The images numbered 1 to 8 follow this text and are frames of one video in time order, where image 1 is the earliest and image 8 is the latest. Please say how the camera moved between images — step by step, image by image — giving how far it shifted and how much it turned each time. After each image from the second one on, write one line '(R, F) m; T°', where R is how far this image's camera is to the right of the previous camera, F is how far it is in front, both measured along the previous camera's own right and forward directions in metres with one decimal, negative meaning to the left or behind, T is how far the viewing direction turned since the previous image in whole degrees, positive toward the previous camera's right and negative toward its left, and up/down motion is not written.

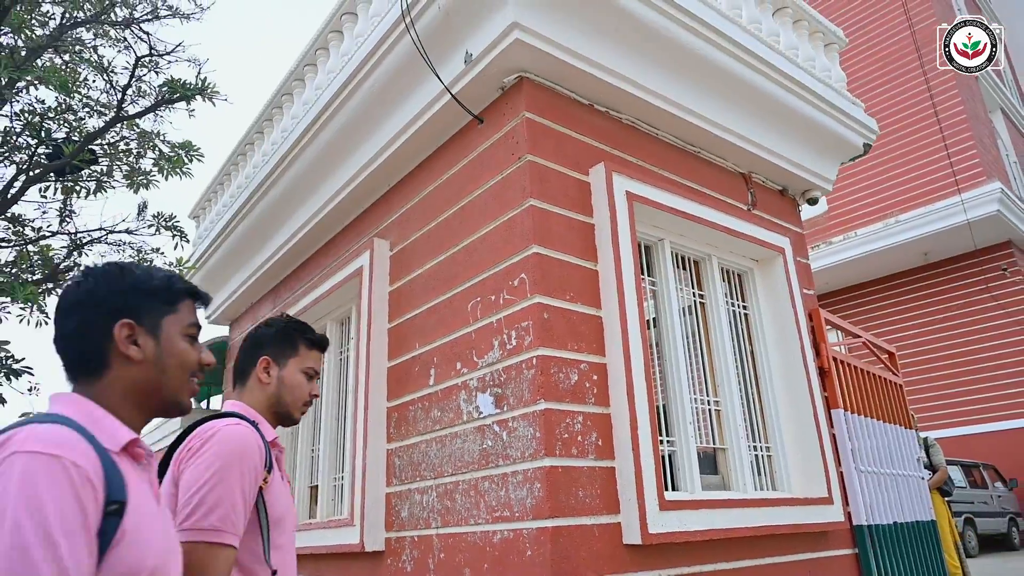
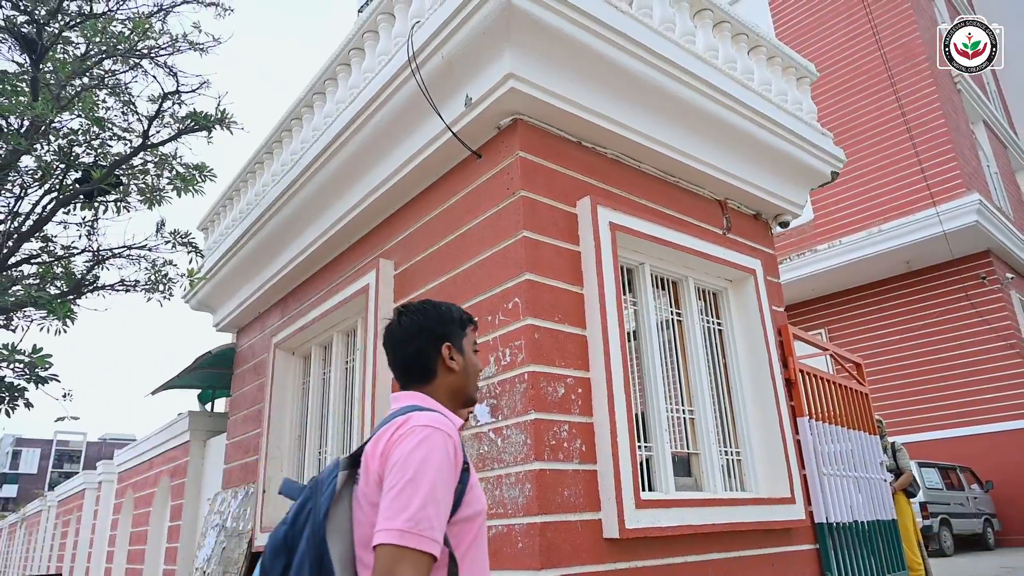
(0.0, -0.3) m; +1°
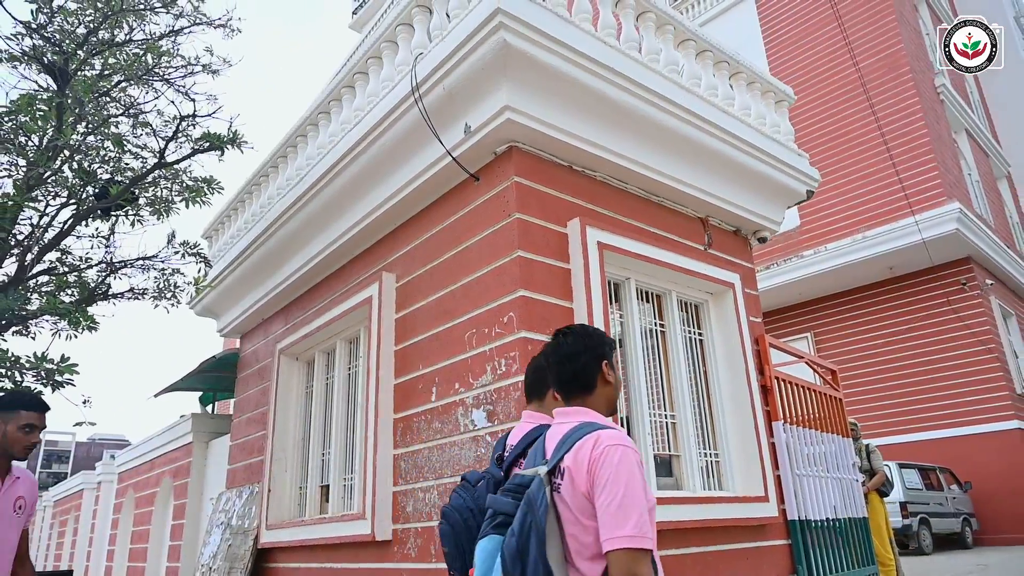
(0.0, -0.2) m; +1°
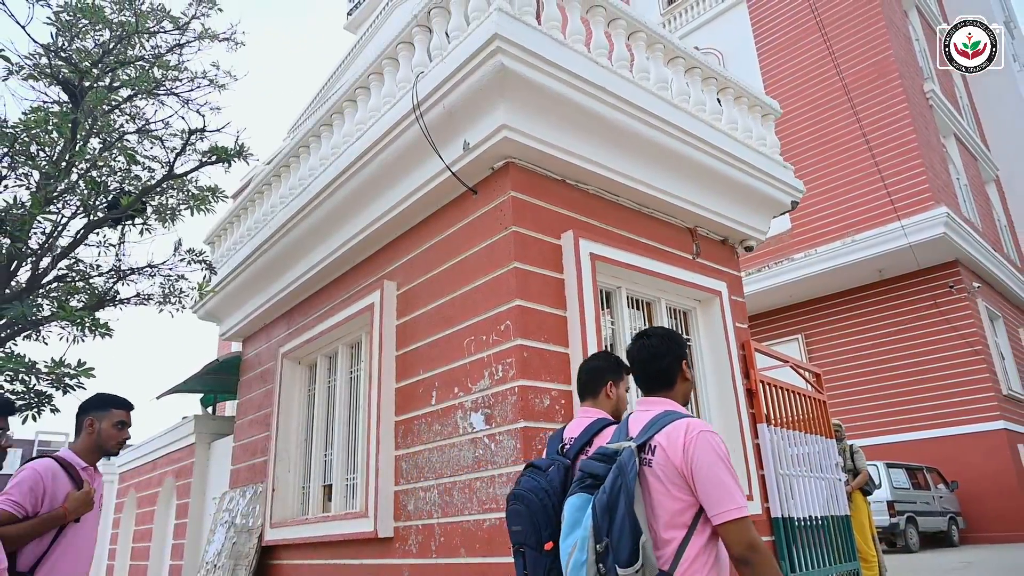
(0.0, -0.2) m; 0°
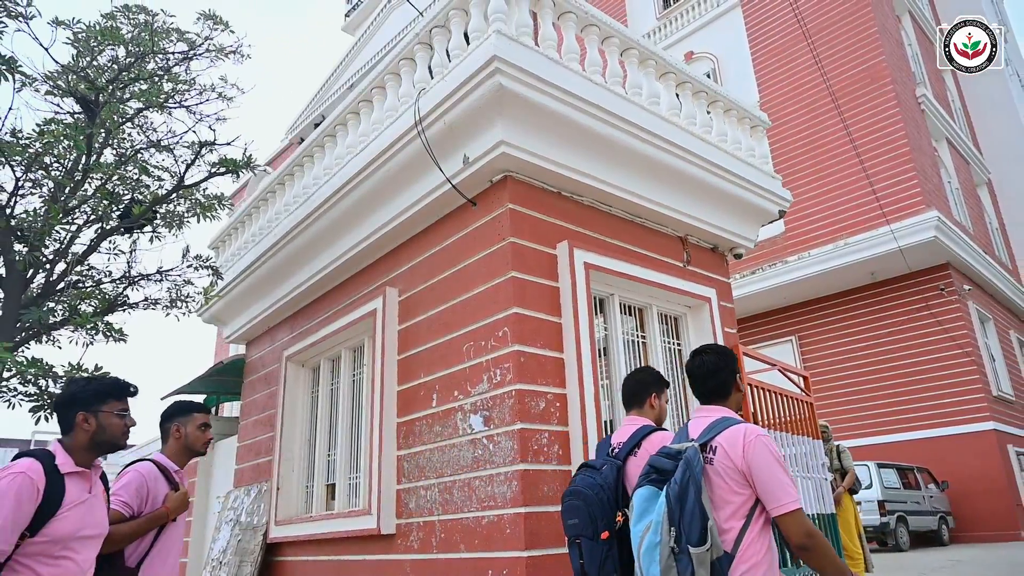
(0.0, -0.2) m; 0°
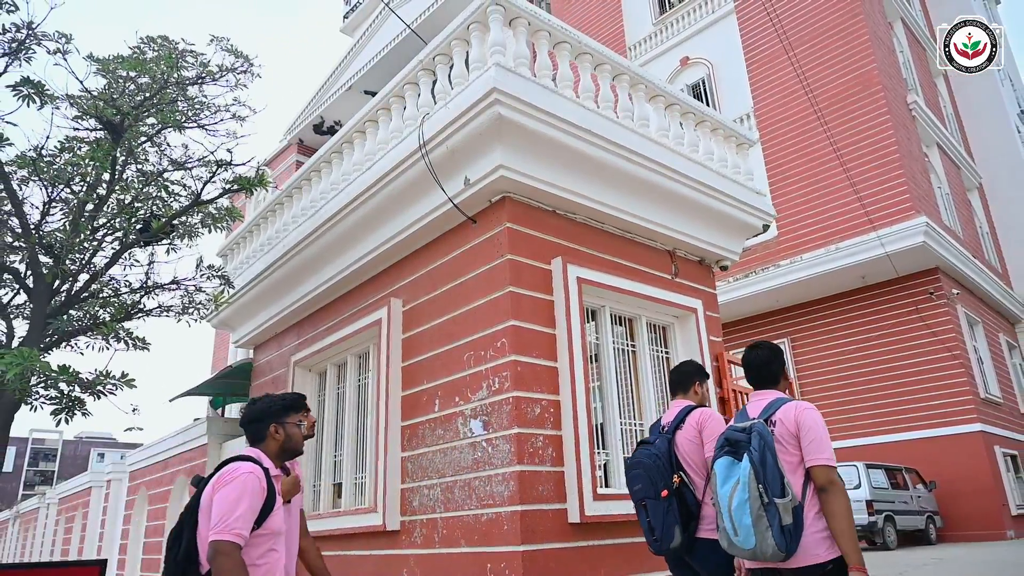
(0.0, -0.3) m; 0°
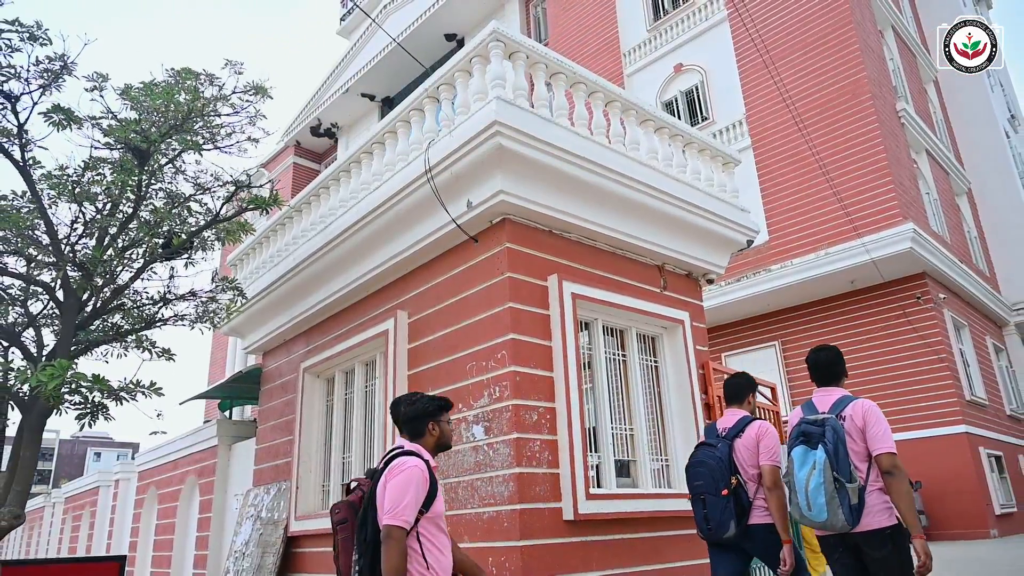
(0.0, -0.3) m; 0°
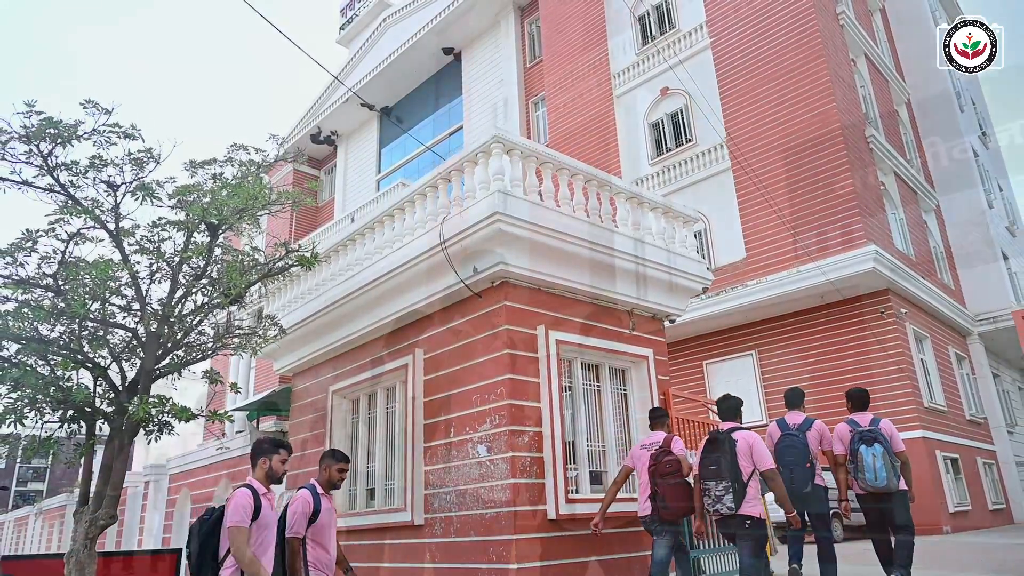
(0.0, -1.1) m; +1°
